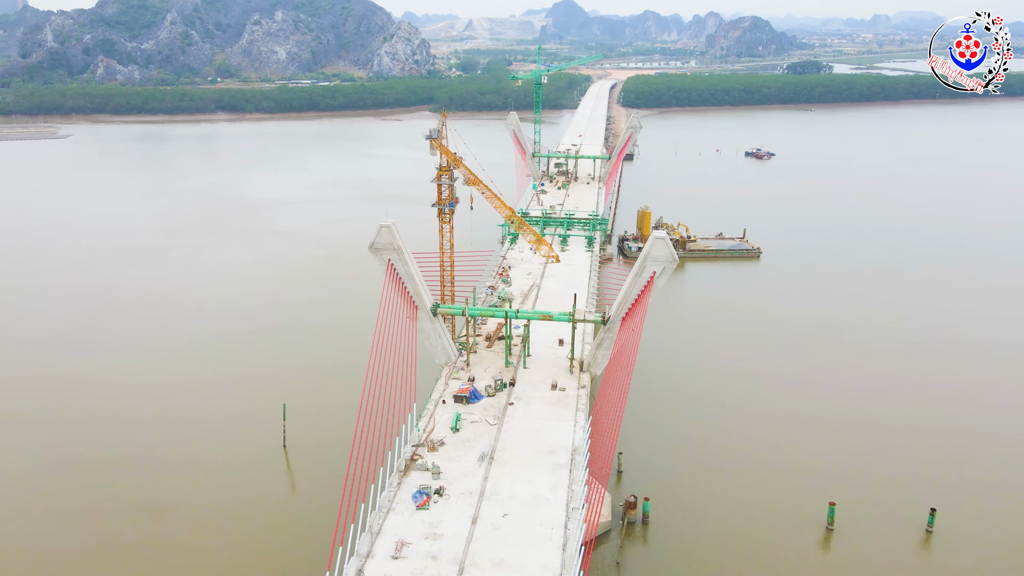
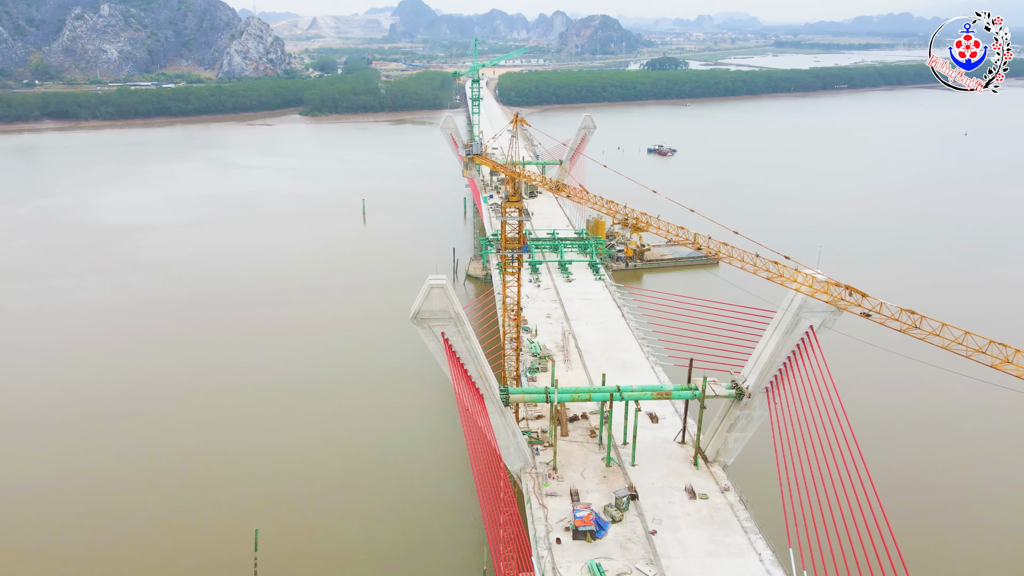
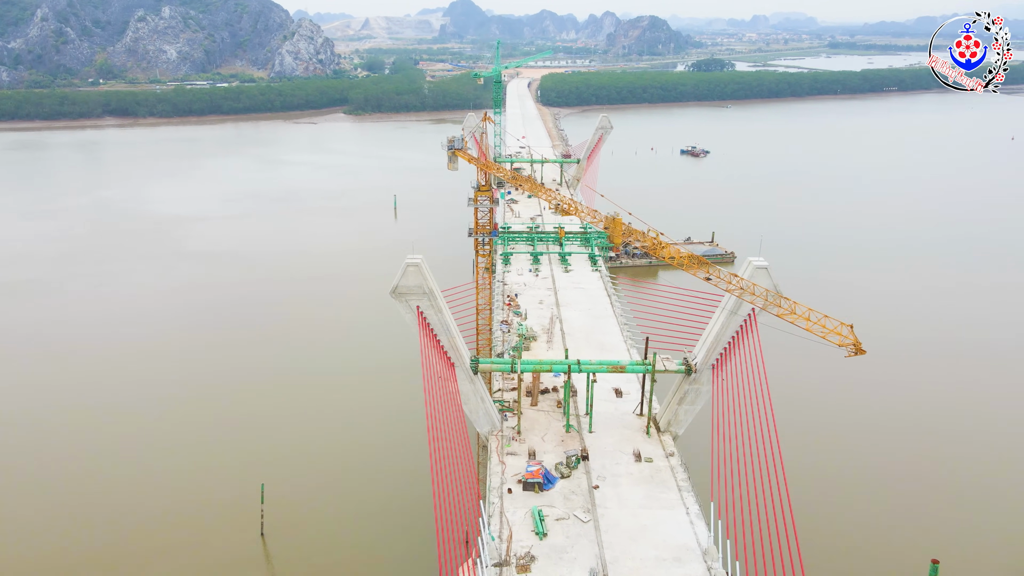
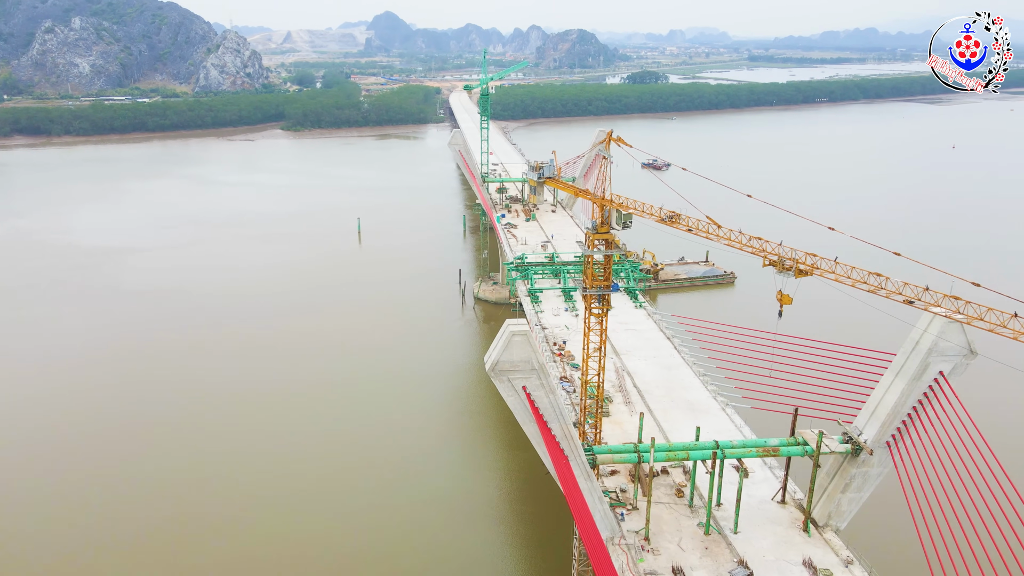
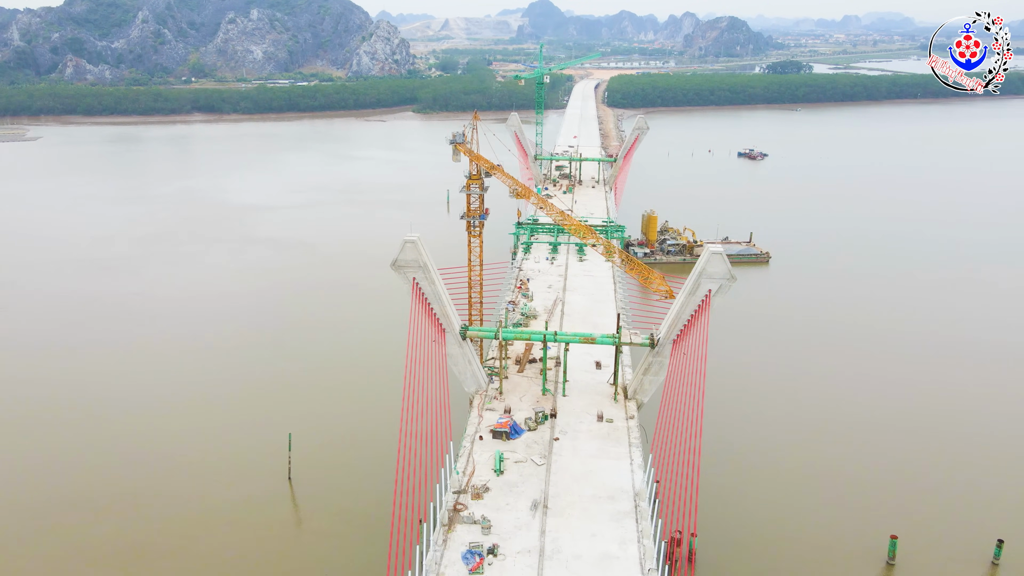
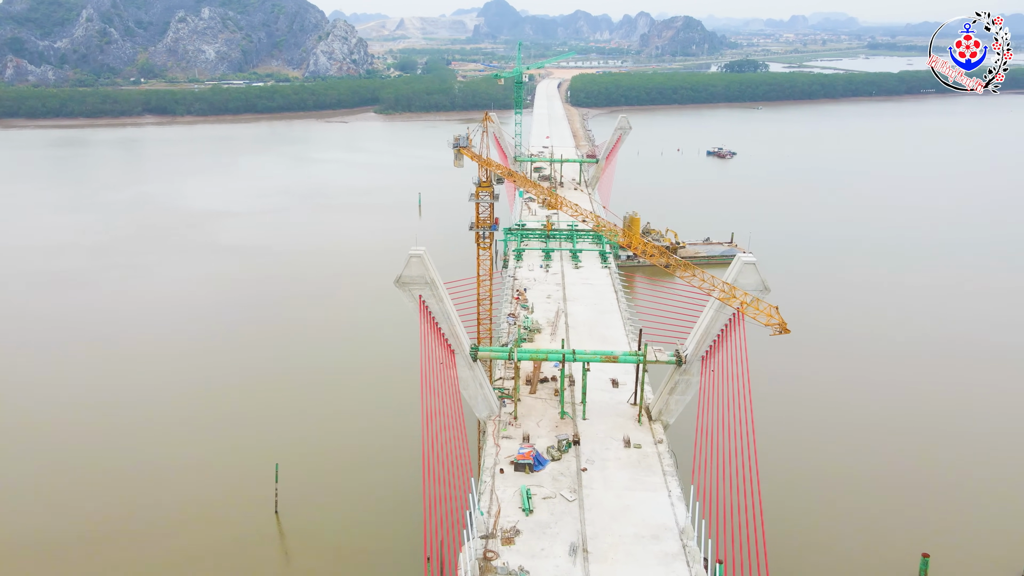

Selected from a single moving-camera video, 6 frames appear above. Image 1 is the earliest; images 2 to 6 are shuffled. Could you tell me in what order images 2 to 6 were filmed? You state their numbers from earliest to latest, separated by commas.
5, 6, 3, 2, 4
